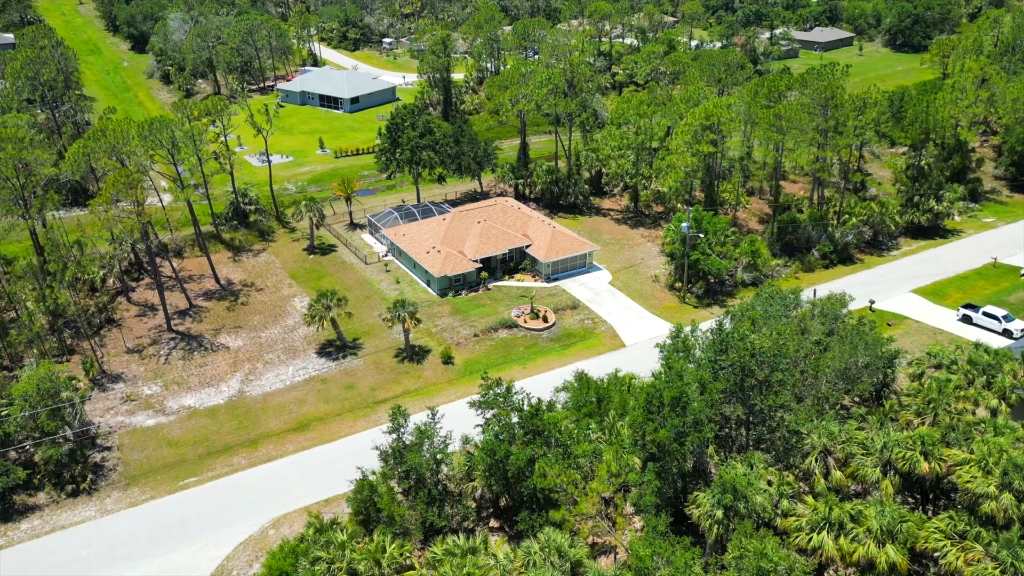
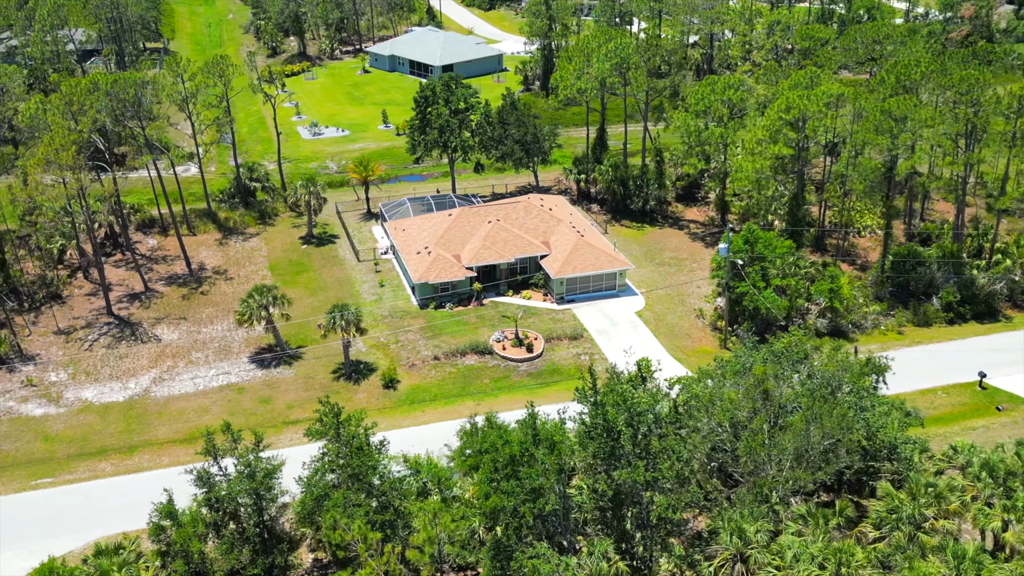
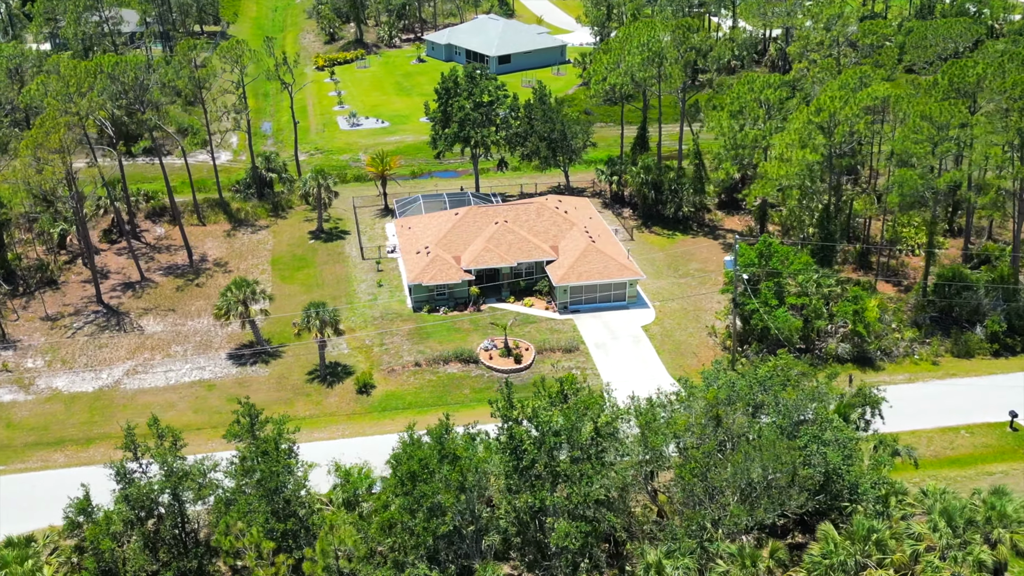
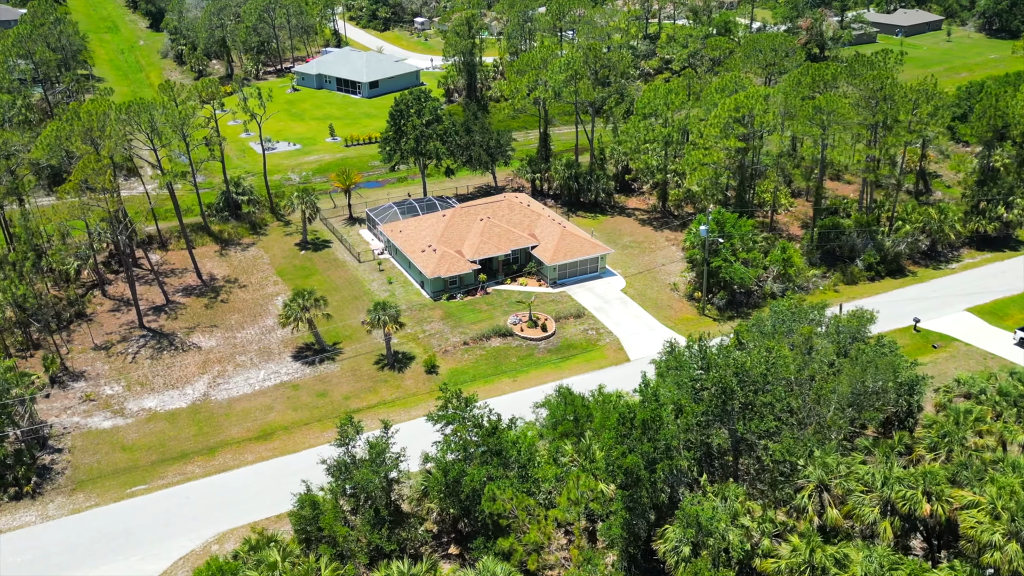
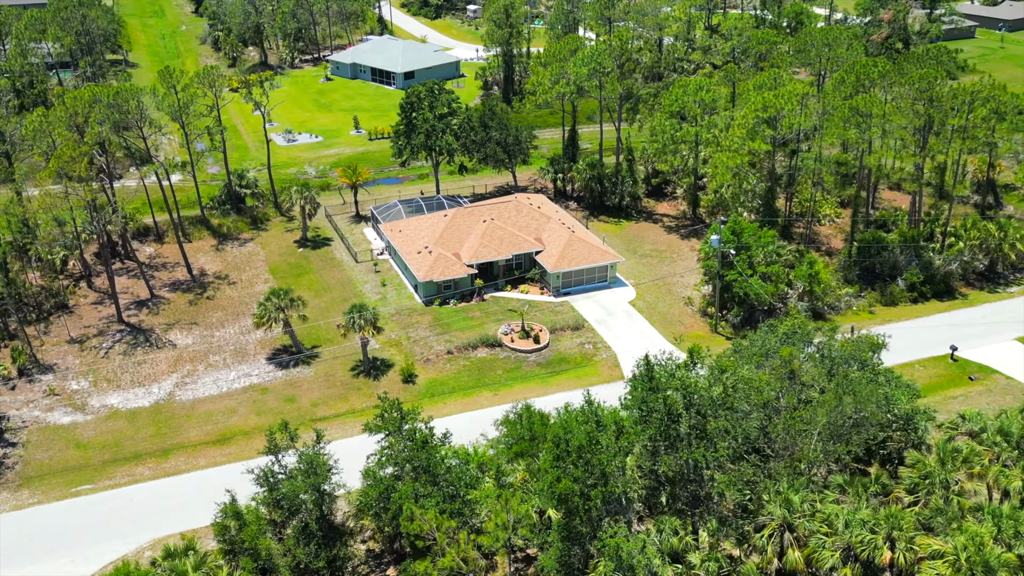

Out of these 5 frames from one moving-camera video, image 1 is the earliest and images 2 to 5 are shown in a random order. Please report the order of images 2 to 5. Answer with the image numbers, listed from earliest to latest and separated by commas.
4, 5, 2, 3
